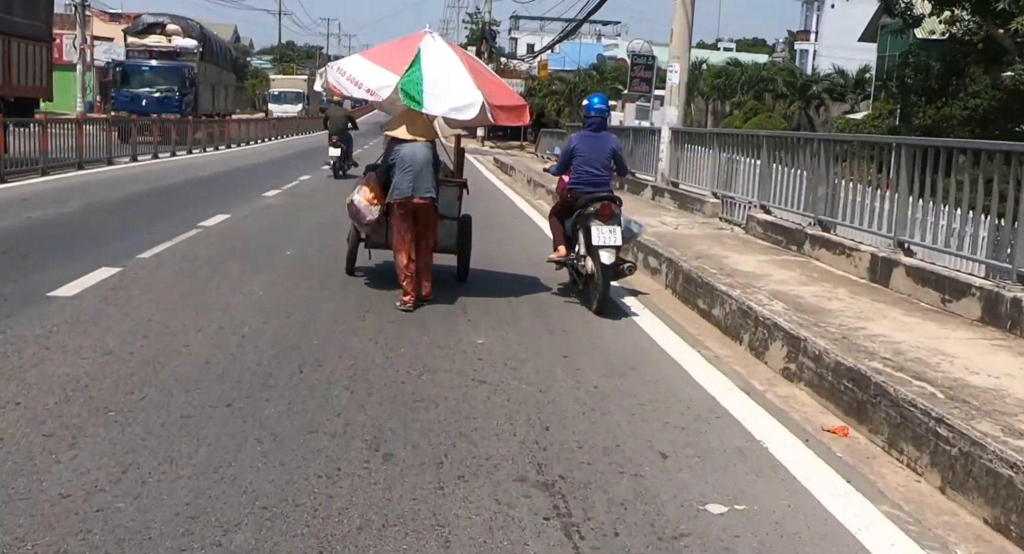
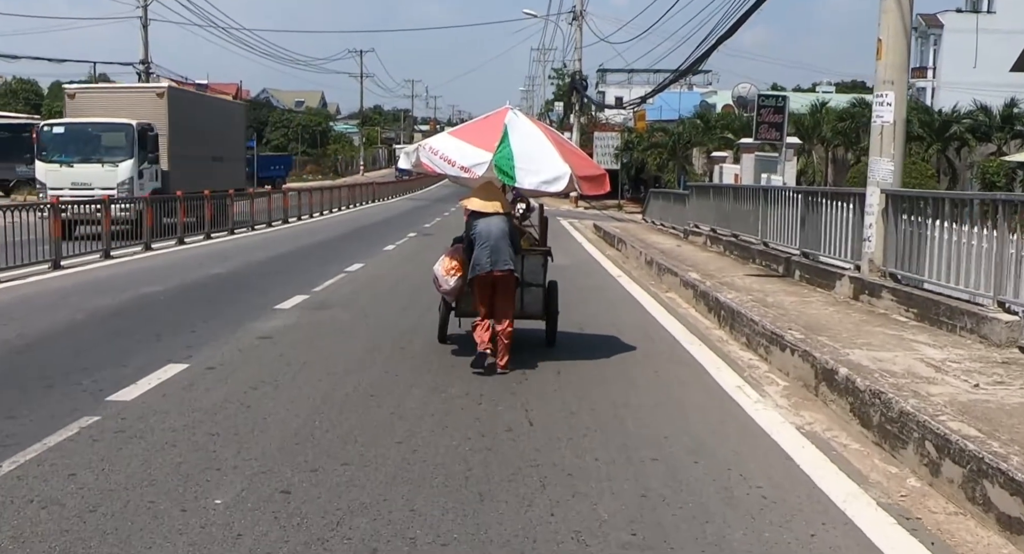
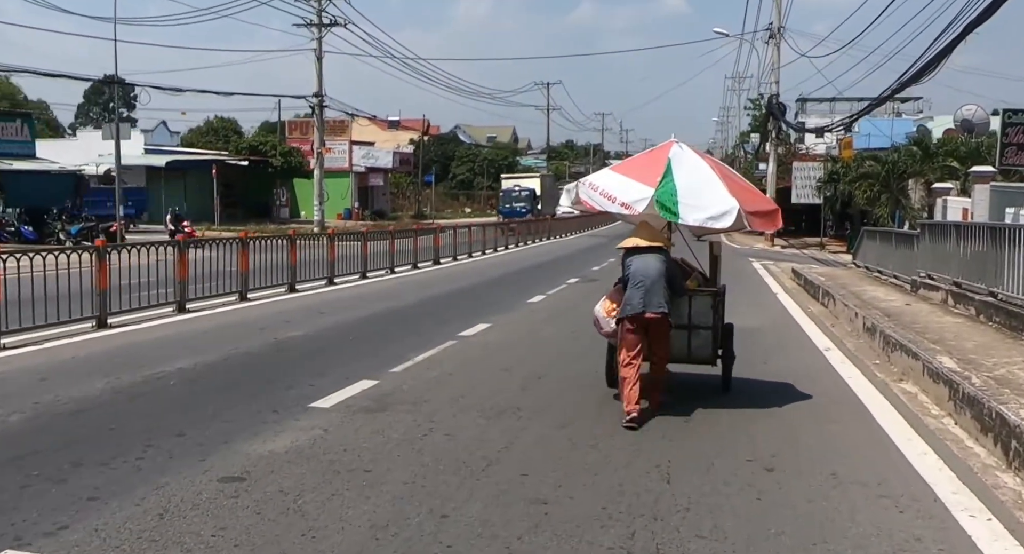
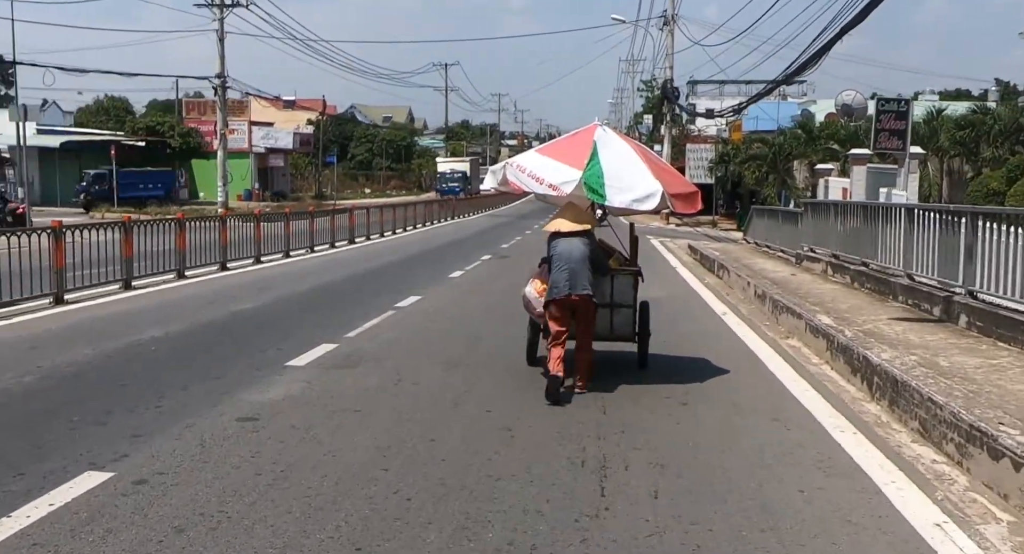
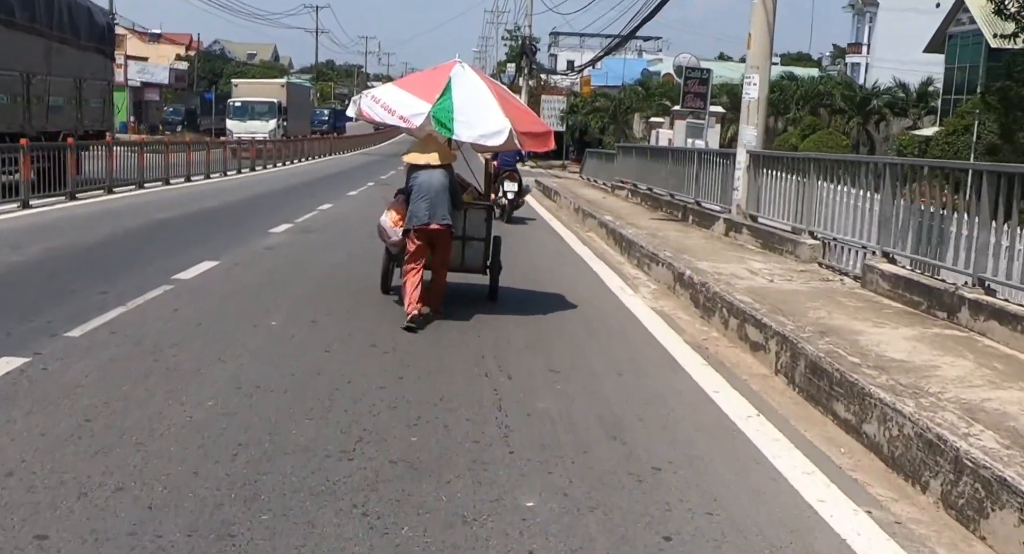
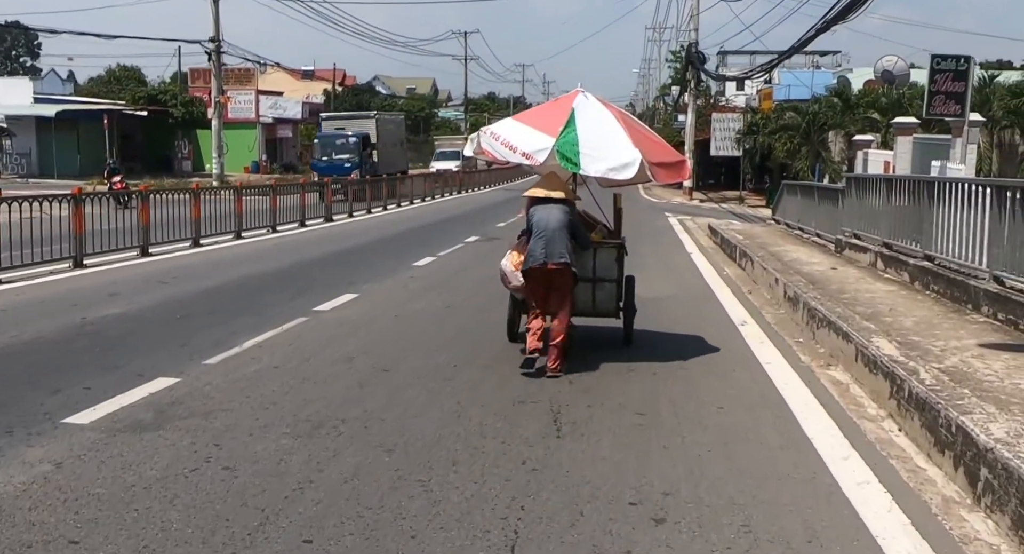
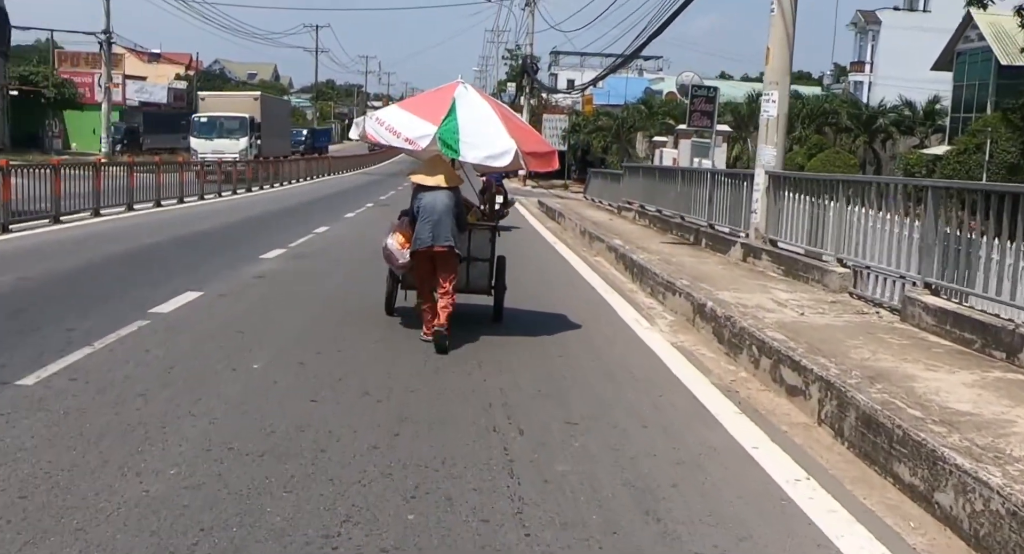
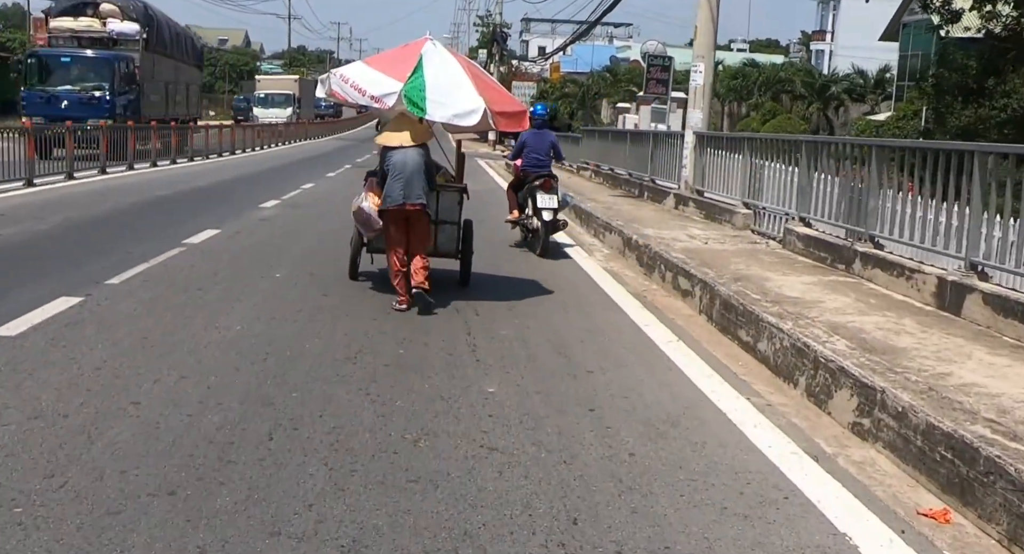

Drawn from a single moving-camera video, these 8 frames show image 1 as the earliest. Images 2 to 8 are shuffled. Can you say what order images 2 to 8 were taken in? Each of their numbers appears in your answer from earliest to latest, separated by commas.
8, 5, 7, 2, 4, 3, 6
